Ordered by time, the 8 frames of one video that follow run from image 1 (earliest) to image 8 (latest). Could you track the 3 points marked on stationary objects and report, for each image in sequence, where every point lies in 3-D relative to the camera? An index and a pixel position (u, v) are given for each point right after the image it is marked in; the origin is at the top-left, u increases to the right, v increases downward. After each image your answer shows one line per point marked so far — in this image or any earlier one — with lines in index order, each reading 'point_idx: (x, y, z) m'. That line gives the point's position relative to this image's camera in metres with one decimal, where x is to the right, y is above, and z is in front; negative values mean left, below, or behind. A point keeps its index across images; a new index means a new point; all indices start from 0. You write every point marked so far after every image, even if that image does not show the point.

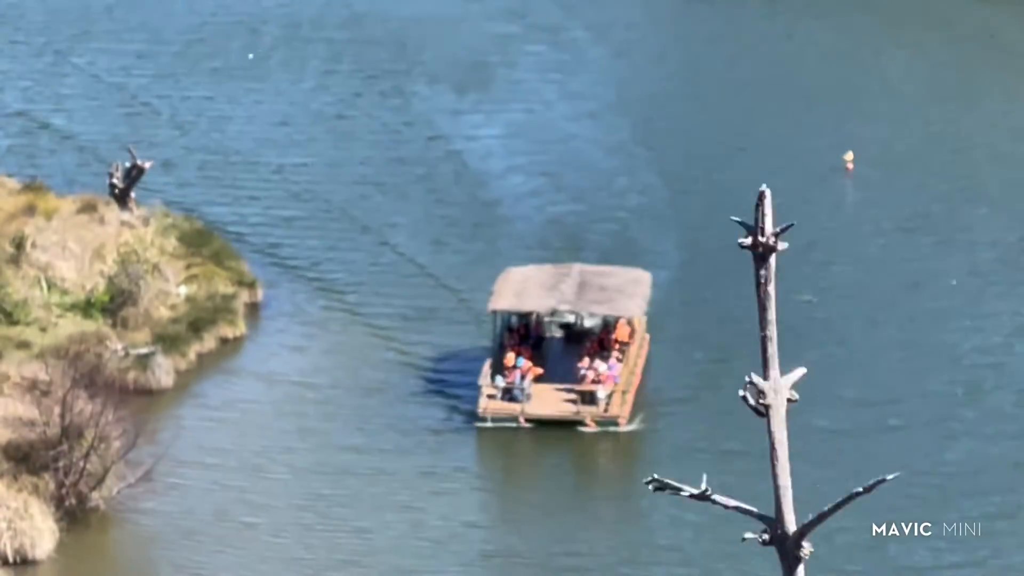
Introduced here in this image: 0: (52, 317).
0: (-4.7, -0.2, +16.5) m
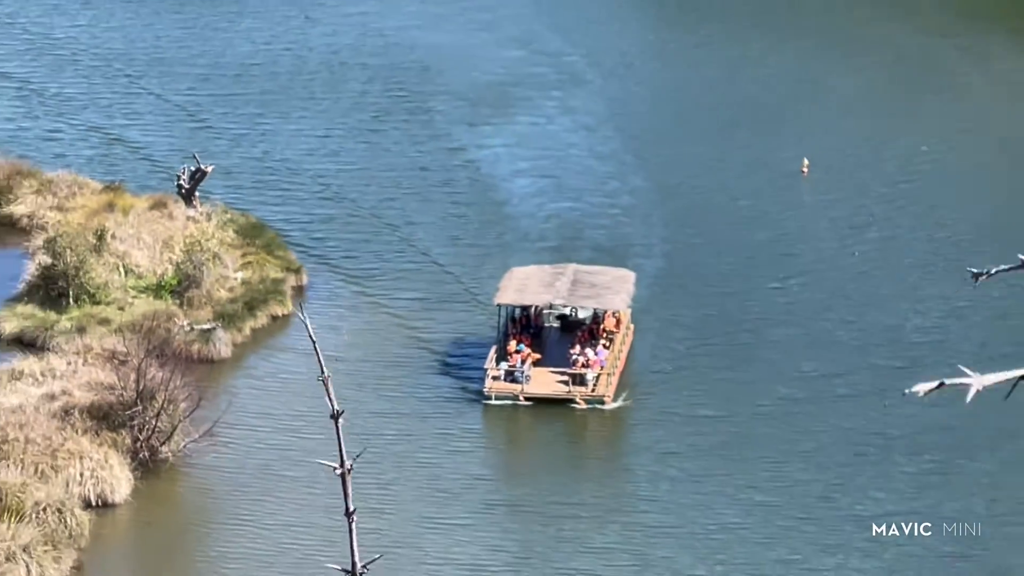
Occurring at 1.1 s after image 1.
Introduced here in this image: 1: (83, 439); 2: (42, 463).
0: (-4.7, 0.0, +19.6) m
1: (-4.4, -1.3, +16.2) m
2: (-4.7, -1.5, +15.6) m
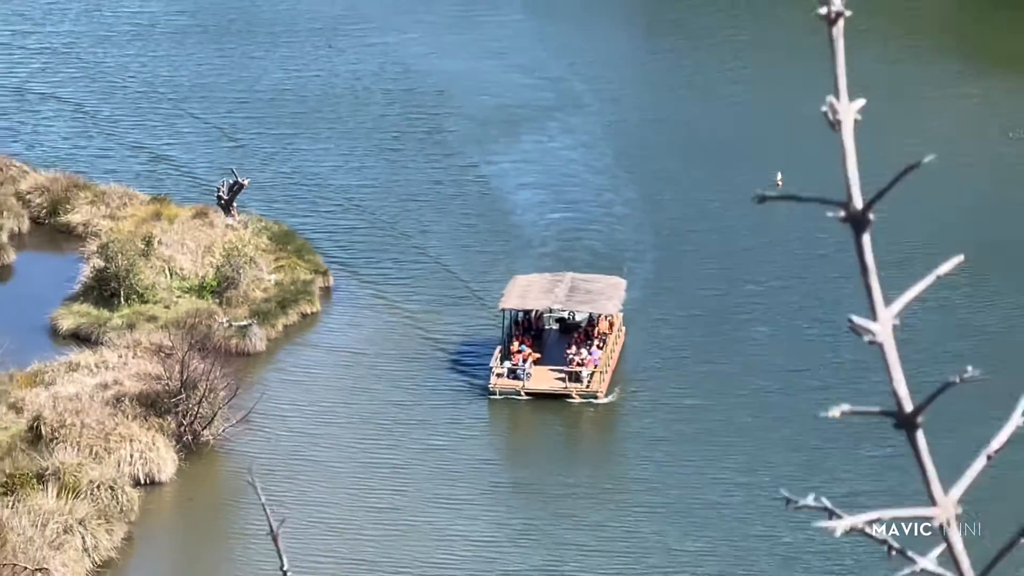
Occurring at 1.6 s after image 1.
0: (-4.6, -0.1, +22.0) m
1: (-4.4, -1.4, +18.5) m
2: (-4.7, -1.6, +18.0) m
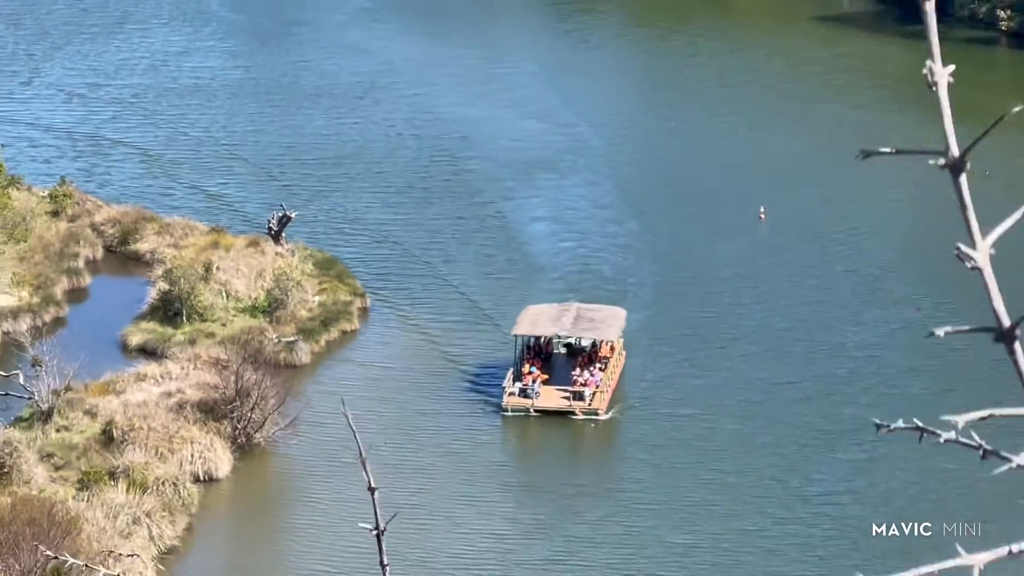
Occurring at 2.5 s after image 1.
0: (-4.4, -0.4, +25.0) m
1: (-4.3, -1.8, +21.6) m
2: (-4.6, -2.0, +21.0) m
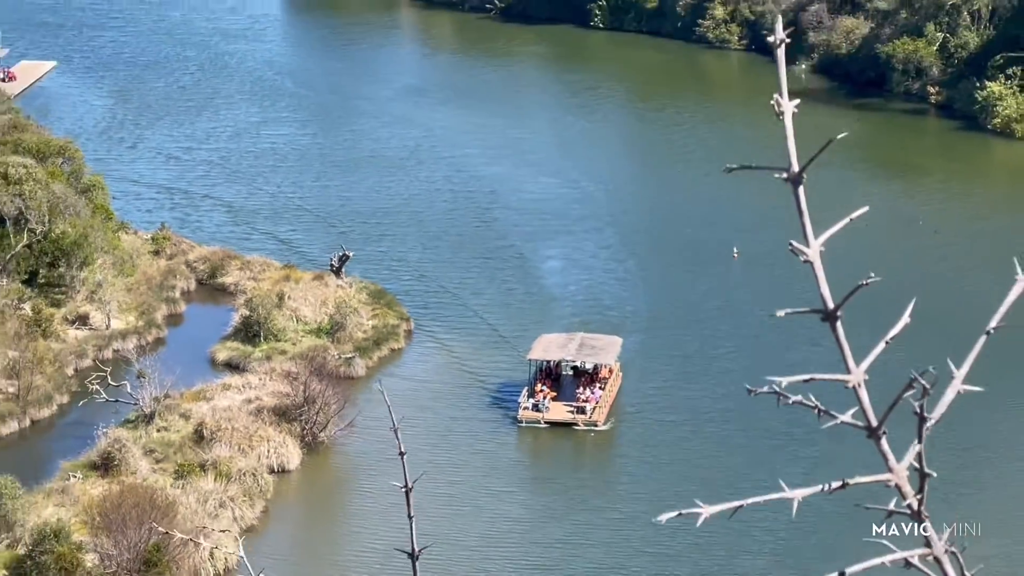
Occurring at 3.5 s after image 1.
0: (-4.0, -0.9, +30.7) m
1: (-4.1, -2.4, +27.2) m
2: (-4.5, -2.6, +26.7) m
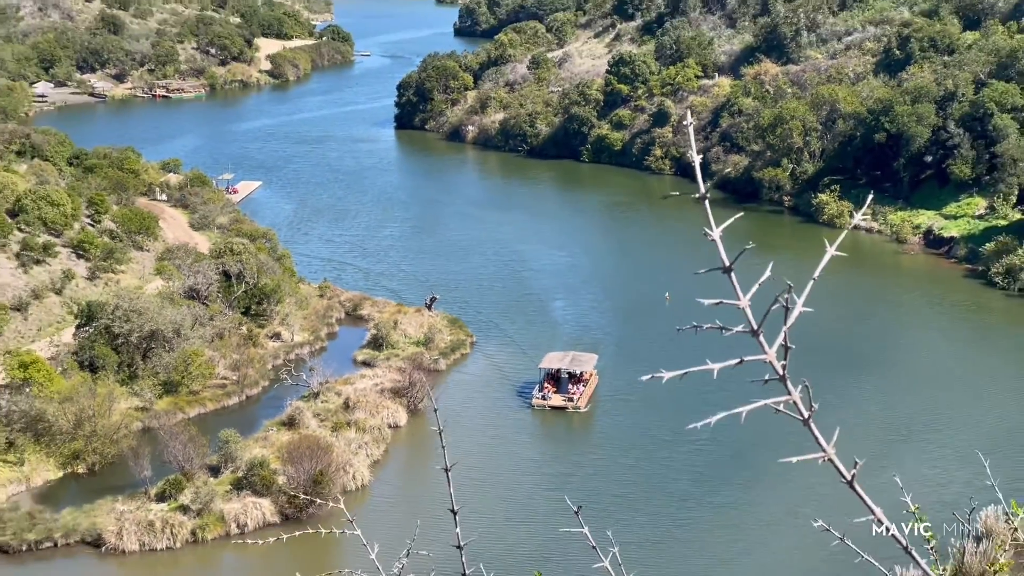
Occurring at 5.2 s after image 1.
0: (-3.4, -1.9, +51.7) m
1: (-3.6, -3.4, +48.4) m
2: (-4.0, -3.6, +47.8) m
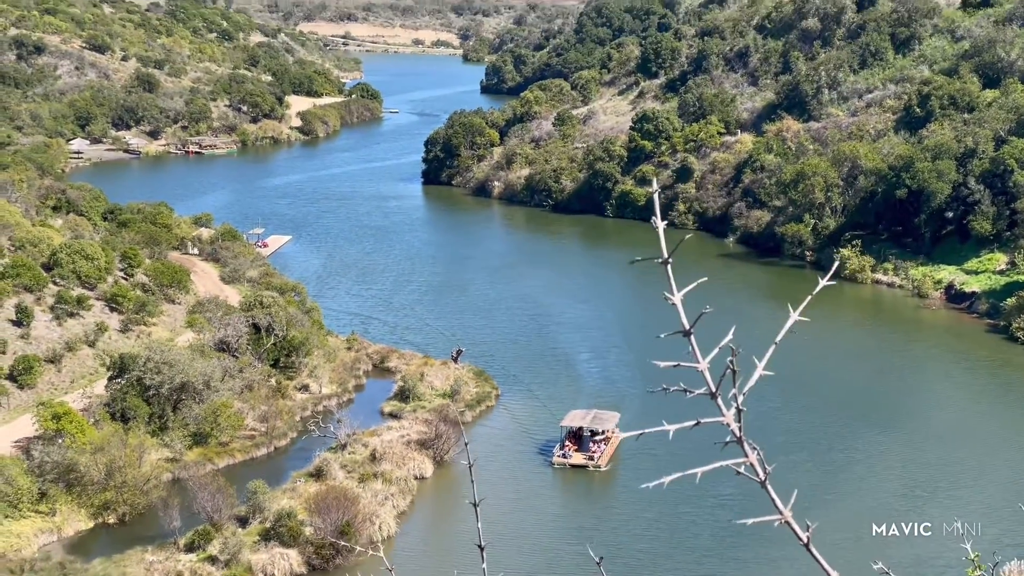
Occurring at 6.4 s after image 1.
0: (-2.6, -3.6, +52.4) m
1: (-2.9, -5.0, +49.0) m
2: (-3.2, -5.2, +48.5) m
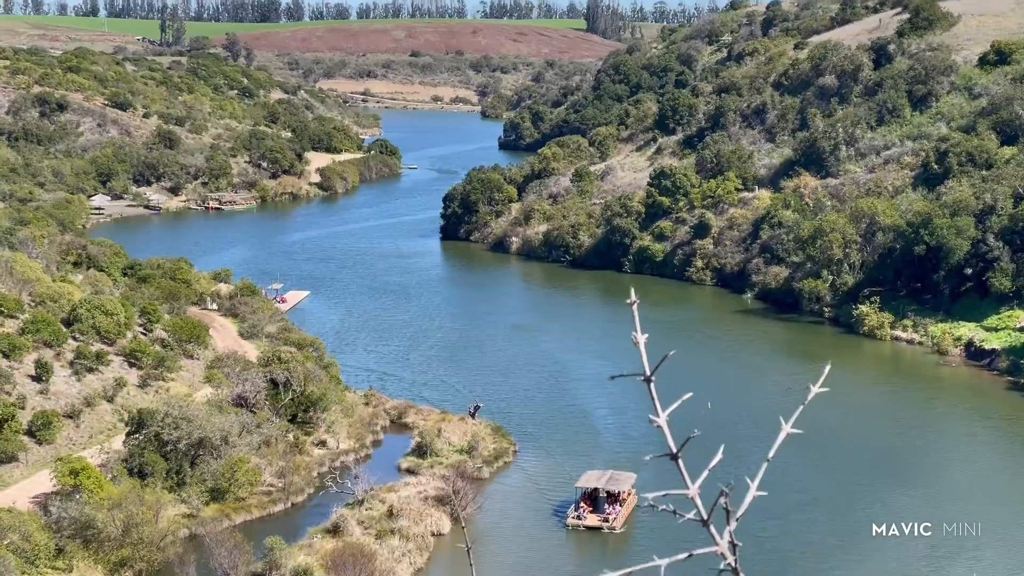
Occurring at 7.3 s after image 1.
0: (-2.0, -5.4, +52.3) m
1: (-2.3, -6.7, +48.8) m
2: (-2.7, -6.9, +48.3) m
